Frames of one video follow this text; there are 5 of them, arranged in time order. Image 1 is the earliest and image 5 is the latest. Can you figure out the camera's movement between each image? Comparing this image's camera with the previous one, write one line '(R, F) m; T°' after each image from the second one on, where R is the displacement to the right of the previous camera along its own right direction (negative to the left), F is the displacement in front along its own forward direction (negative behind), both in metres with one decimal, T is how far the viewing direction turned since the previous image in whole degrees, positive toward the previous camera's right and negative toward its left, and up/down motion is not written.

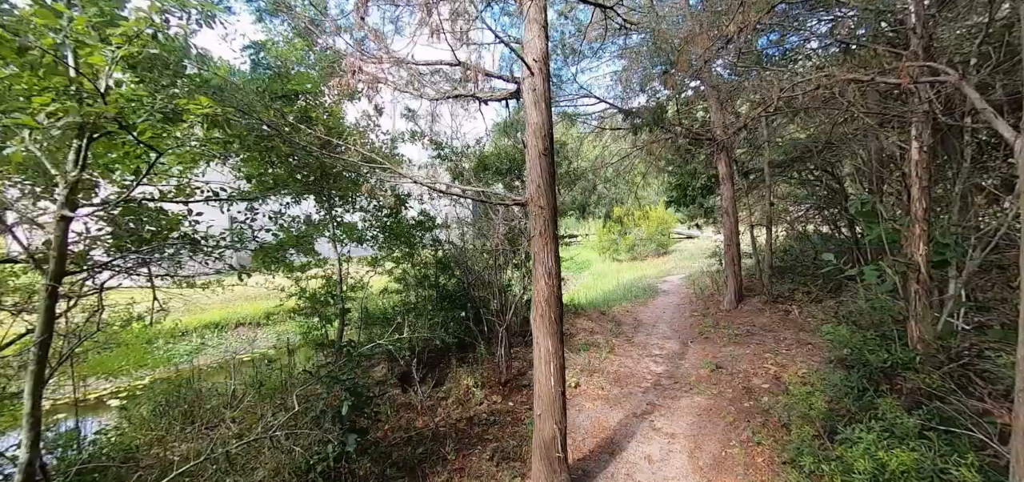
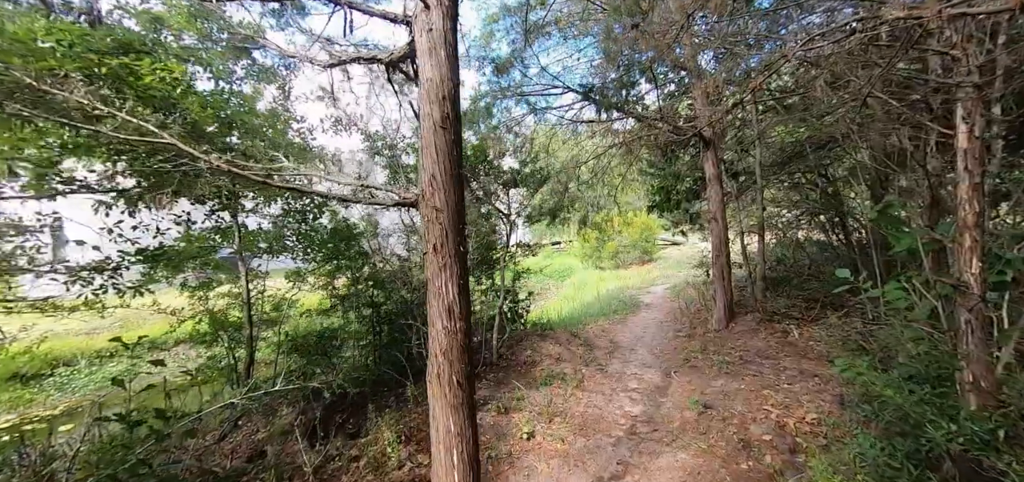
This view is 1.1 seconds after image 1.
(+0.5, +1.0) m; +2°
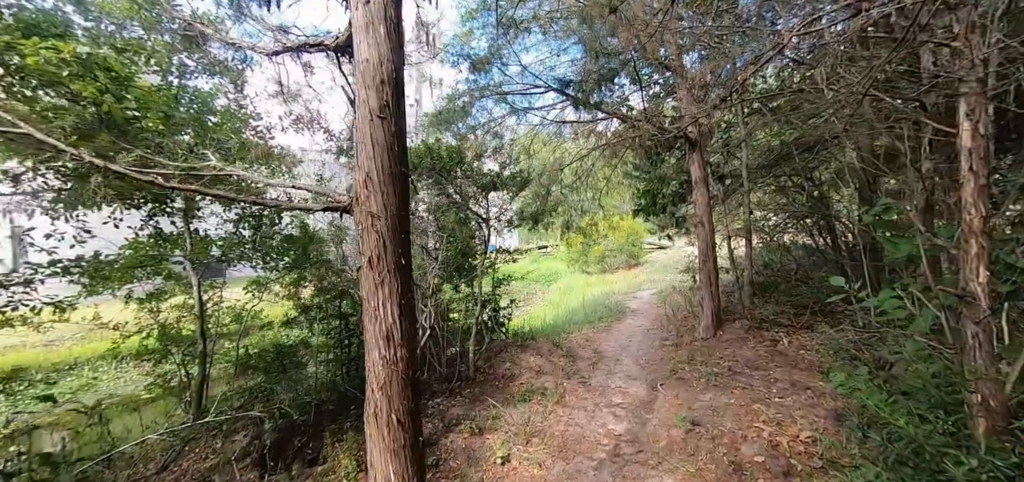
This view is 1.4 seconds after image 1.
(+0.1, +0.3) m; +2°
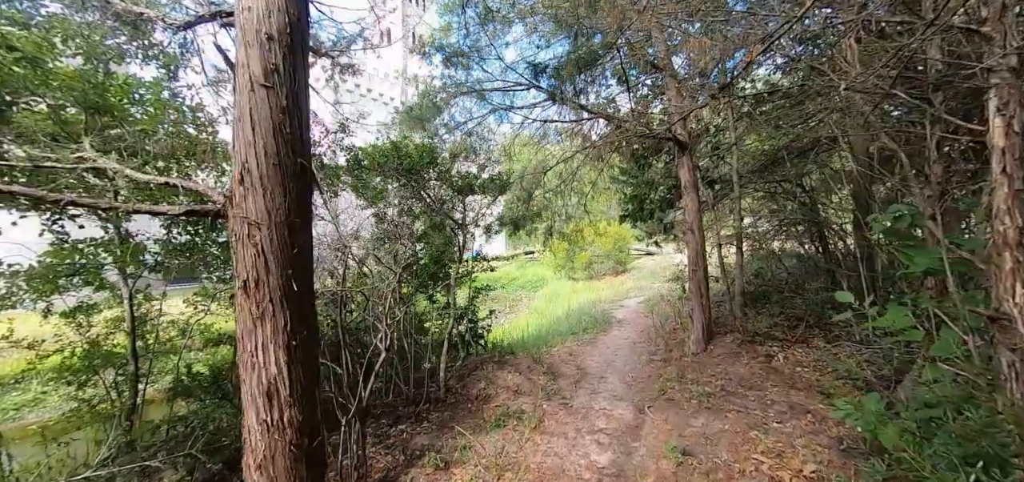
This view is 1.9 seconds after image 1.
(+0.1, +0.4) m; +2°
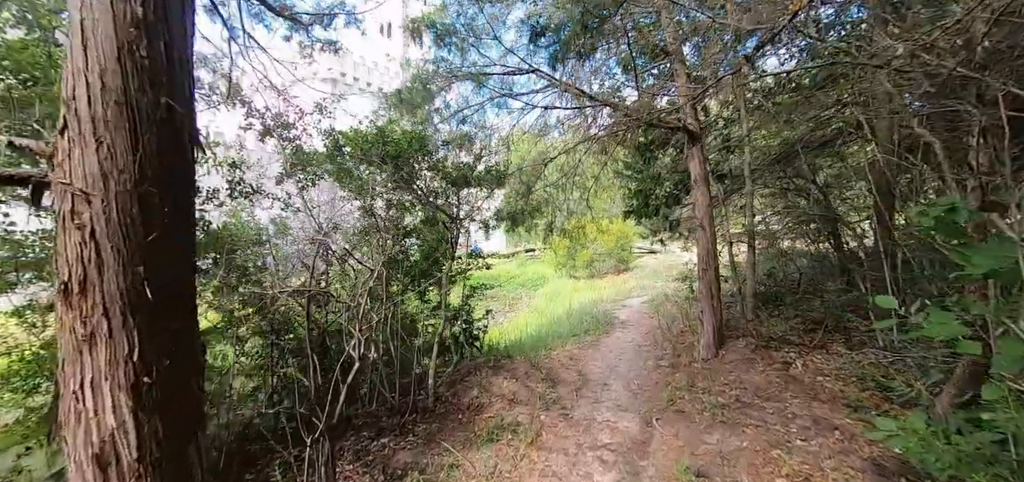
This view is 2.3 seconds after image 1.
(+0.1, +0.4) m; 0°
